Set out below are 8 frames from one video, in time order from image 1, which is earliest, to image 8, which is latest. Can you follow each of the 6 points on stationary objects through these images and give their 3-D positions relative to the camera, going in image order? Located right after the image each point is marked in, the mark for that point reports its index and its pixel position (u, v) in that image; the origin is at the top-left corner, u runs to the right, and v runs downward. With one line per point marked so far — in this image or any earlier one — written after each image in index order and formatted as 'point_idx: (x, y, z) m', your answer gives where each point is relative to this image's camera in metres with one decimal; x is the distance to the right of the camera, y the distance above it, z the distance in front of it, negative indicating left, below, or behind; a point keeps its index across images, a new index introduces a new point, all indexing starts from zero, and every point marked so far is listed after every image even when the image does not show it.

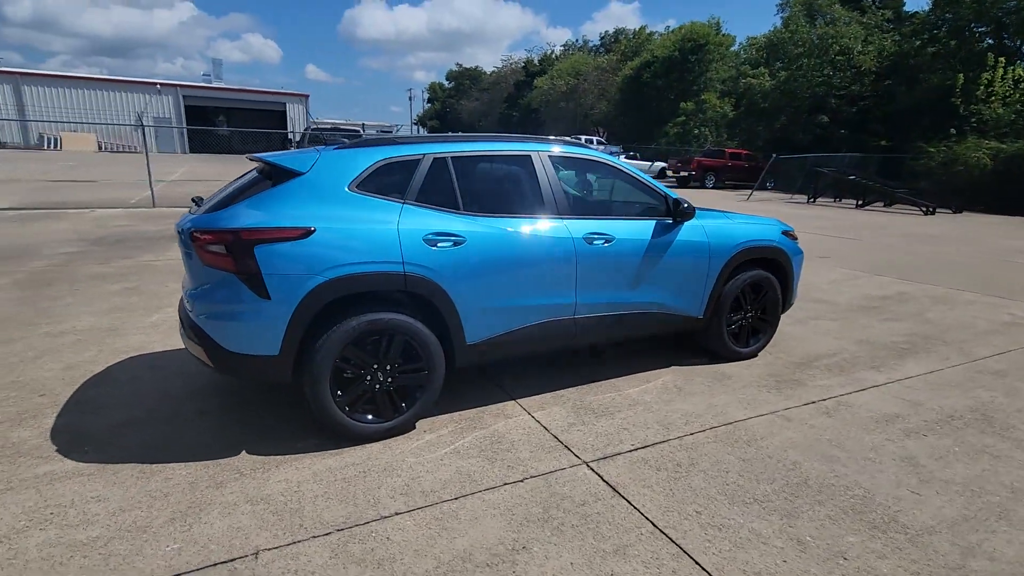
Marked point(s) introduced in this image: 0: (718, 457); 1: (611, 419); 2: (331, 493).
0: (+1.3, -1.1, +3.4) m
1: (+0.7, -0.9, +3.8) m
2: (-1.0, -1.1, +3.0) m
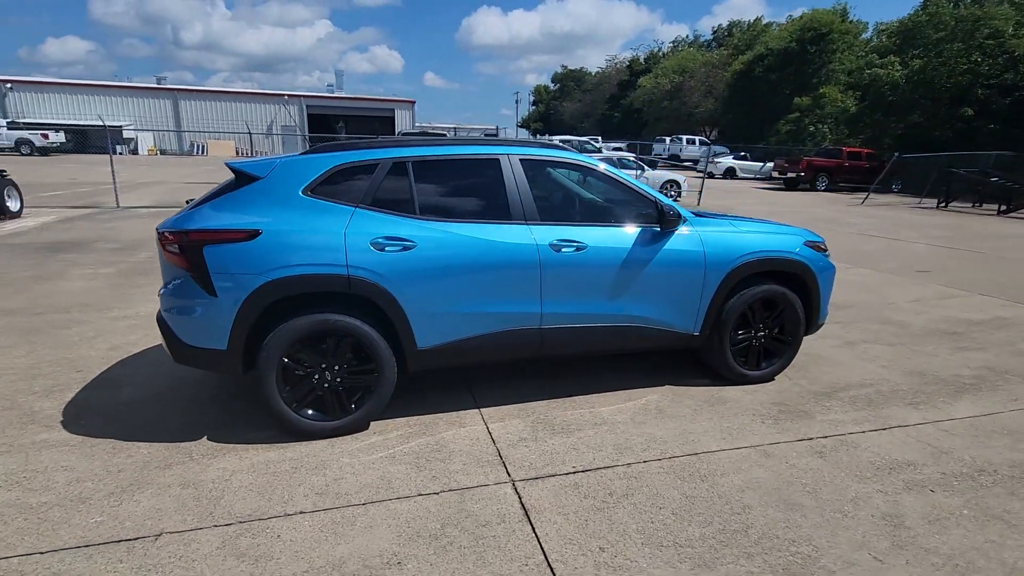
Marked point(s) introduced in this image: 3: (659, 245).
0: (+0.8, -1.1, +3.0) m
1: (+0.4, -1.0, +3.6) m
2: (-1.5, -1.1, +3.1) m
3: (+1.1, +0.3, +4.1) m
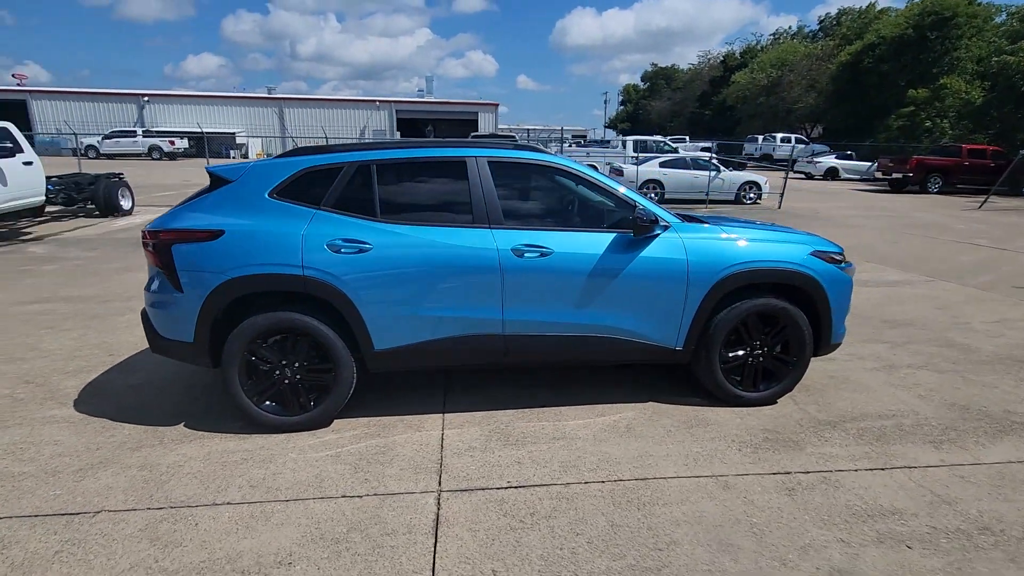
0: (+0.4, -1.2, +2.8) m
1: (0.0, -1.1, +3.5) m
2: (-1.9, -1.1, +3.2) m
3: (+0.9, +0.3, +3.8) m
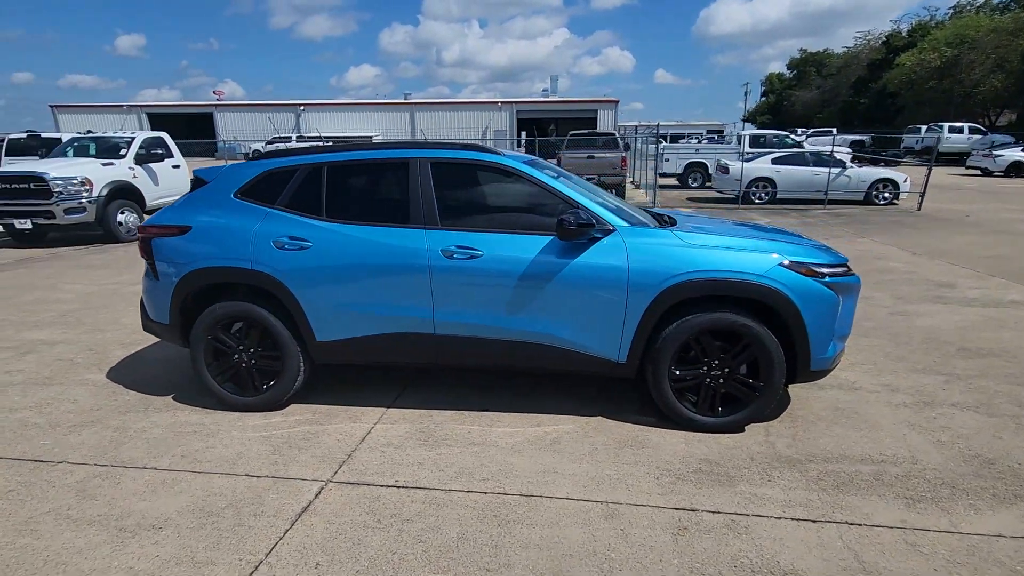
0: (-0.3, -1.2, +2.8) m
1: (-0.6, -1.1, +3.5) m
2: (-2.5, -1.0, +3.7) m
3: (+0.4, +0.2, +3.6) m
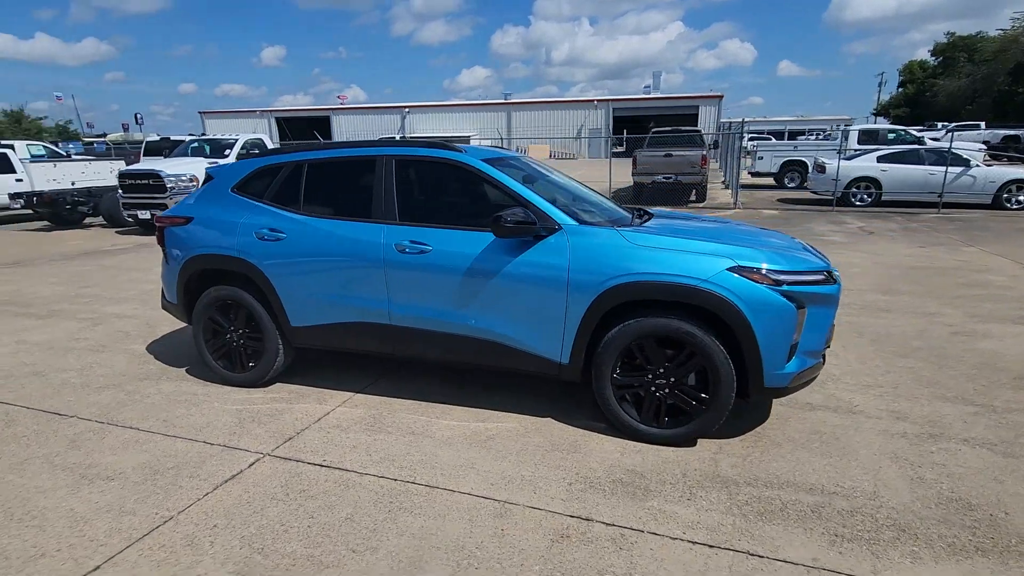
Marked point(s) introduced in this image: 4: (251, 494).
0: (-0.9, -1.2, +2.9) m
1: (-1.0, -1.0, +3.7) m
2: (-2.8, -0.9, +4.2) m
3: (0.0, +0.2, +3.6) m
4: (-1.5, -1.2, +3.0) m
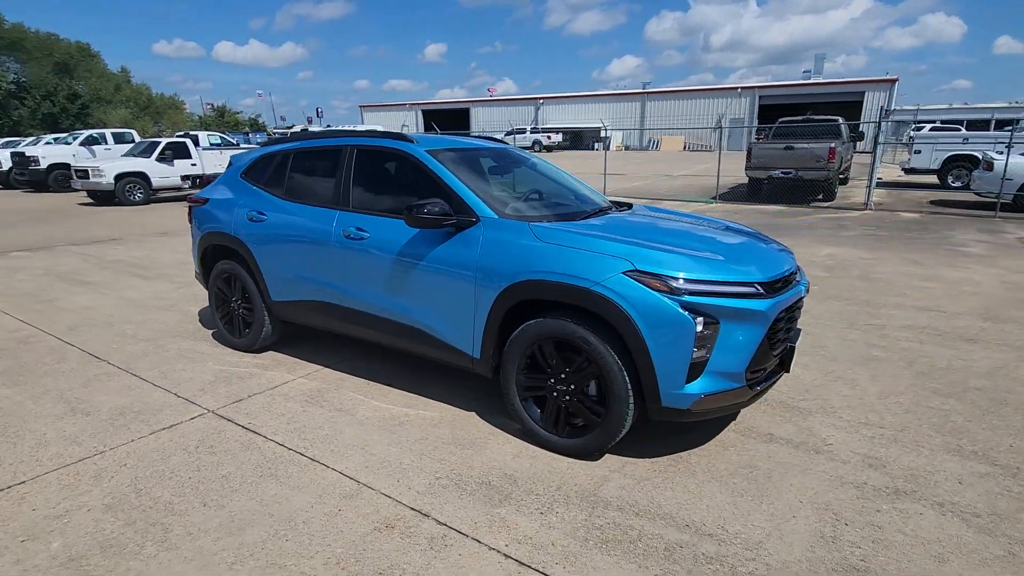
0: (-1.7, -1.0, +3.2) m
1: (-1.5, -0.9, +4.0) m
2: (-3.2, -0.6, +4.9) m
3: (-0.5, +0.3, +3.6) m
4: (-2.2, -1.0, +3.4) m
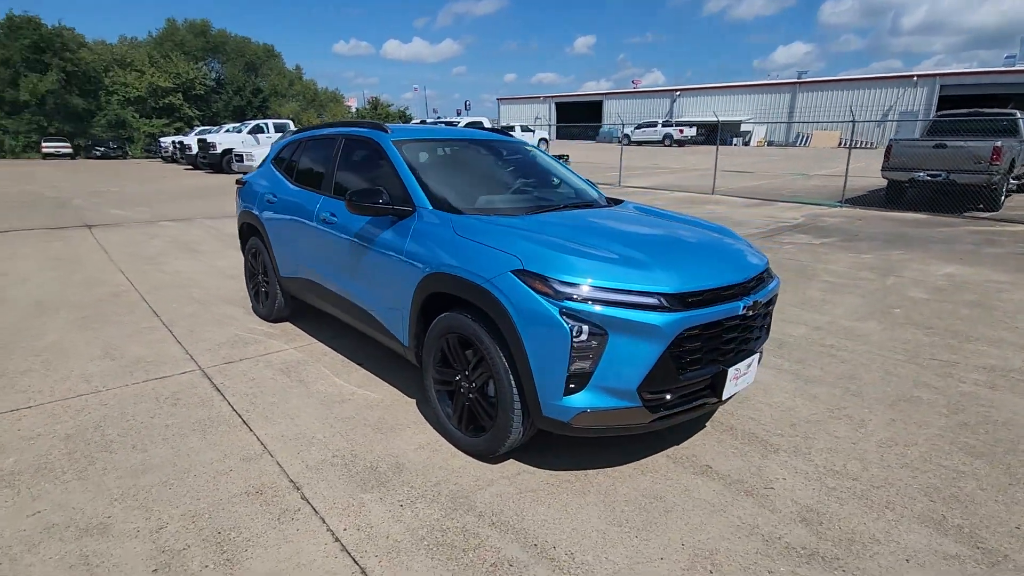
0: (-2.2, -0.9, +3.6) m
1: (-1.9, -0.7, +4.3) m
2: (-3.3, -0.3, +5.6) m
3: (-0.9, +0.4, +3.7) m
4: (-2.6, -0.8, +4.0) m
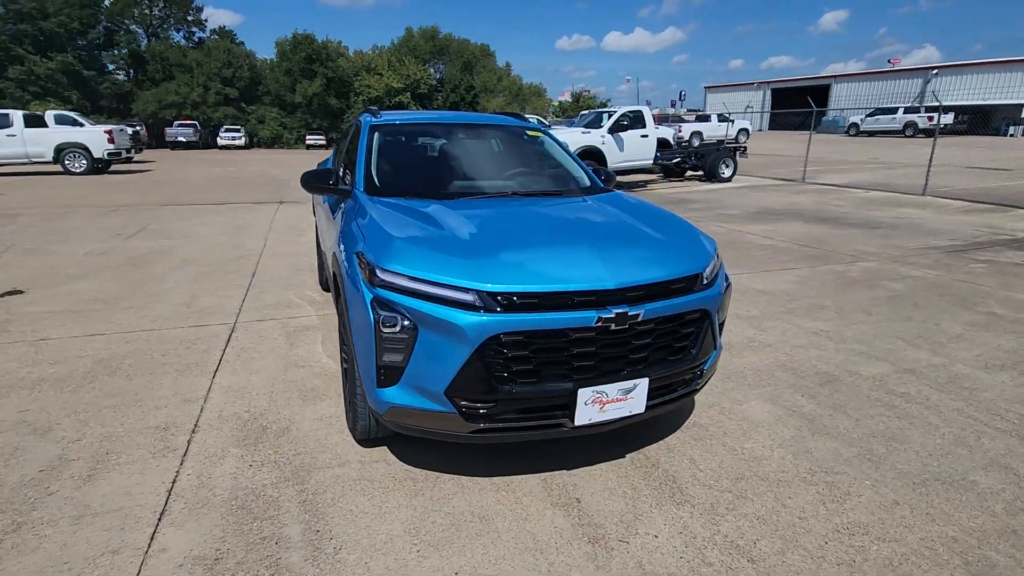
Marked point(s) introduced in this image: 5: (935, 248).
0: (-2.6, -0.6, +4.3) m
1: (-2.1, -0.4, +4.8) m
2: (-2.8, +0.1, +6.6) m
3: (-1.3, +0.5, +3.9) m
4: (-2.9, -0.4, +4.8) m
5: (+7.0, +0.7, +9.0) m
